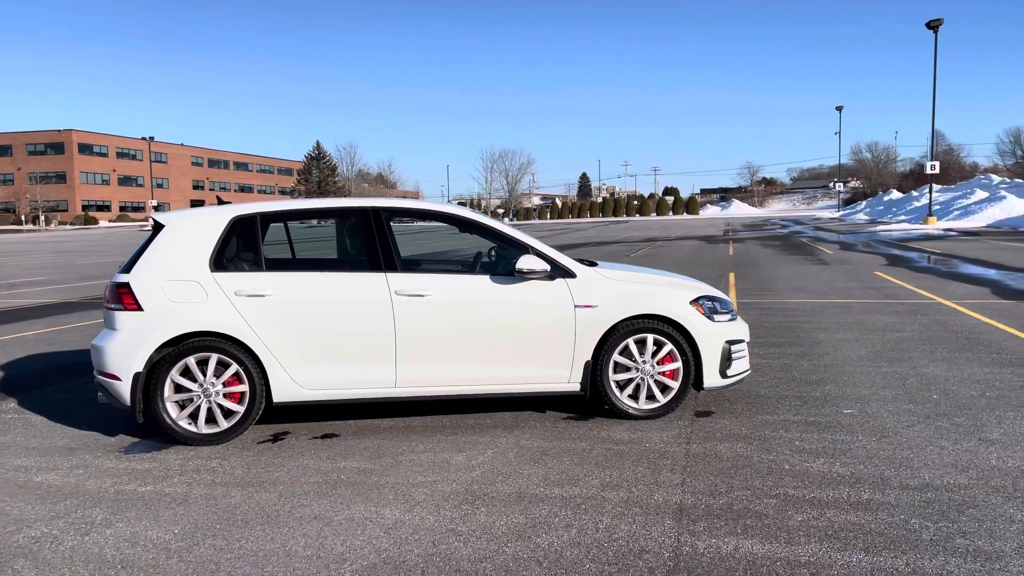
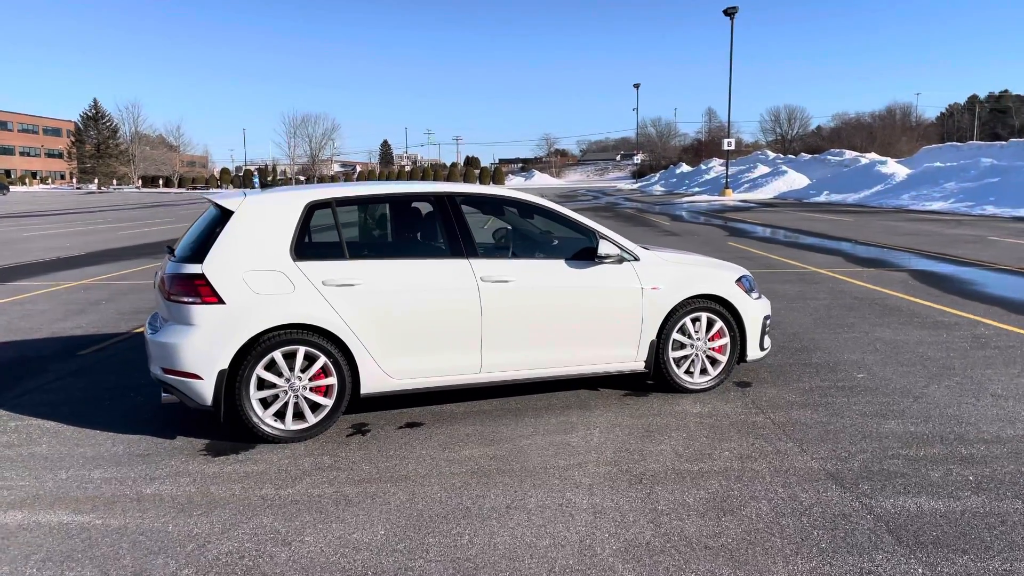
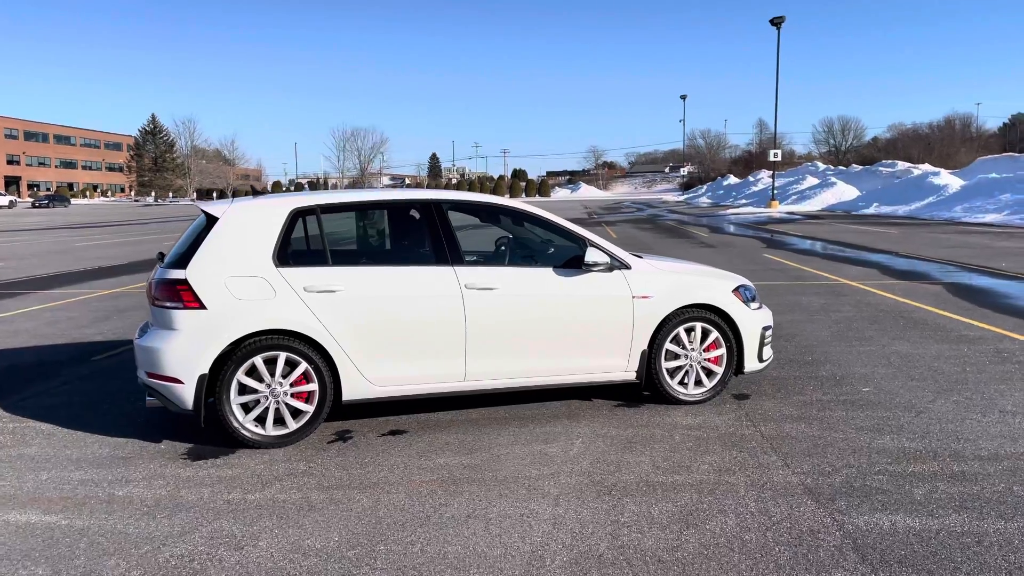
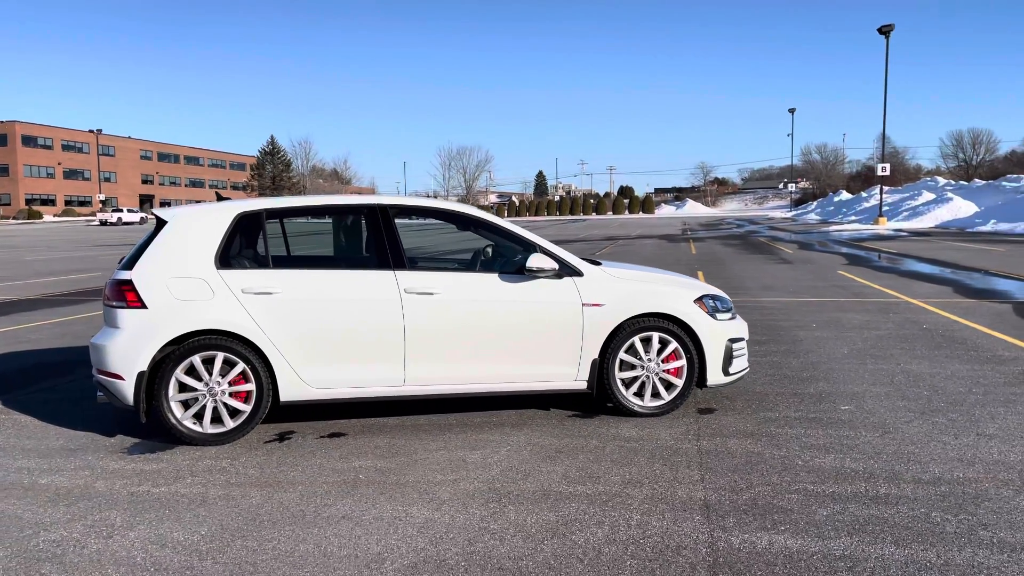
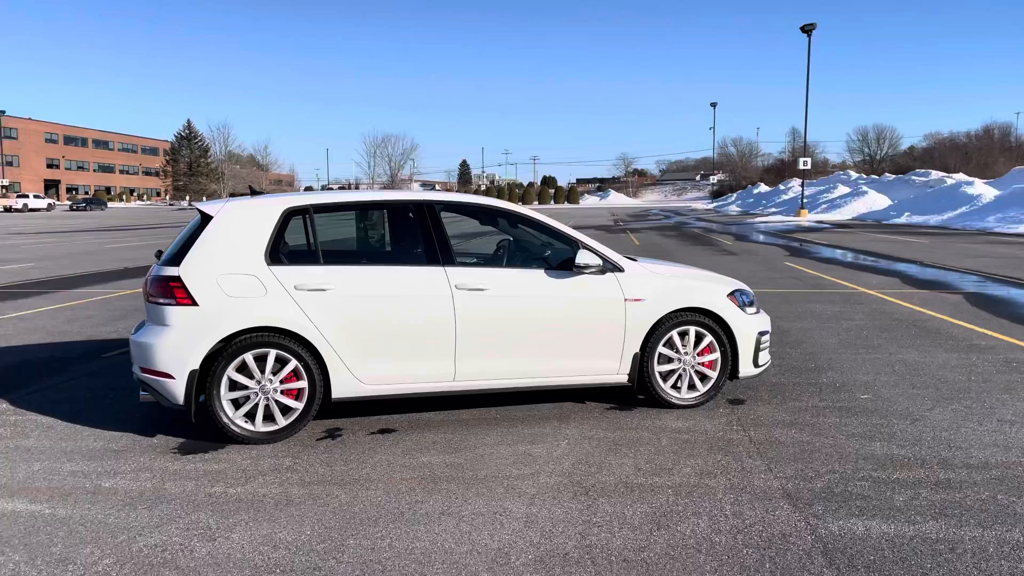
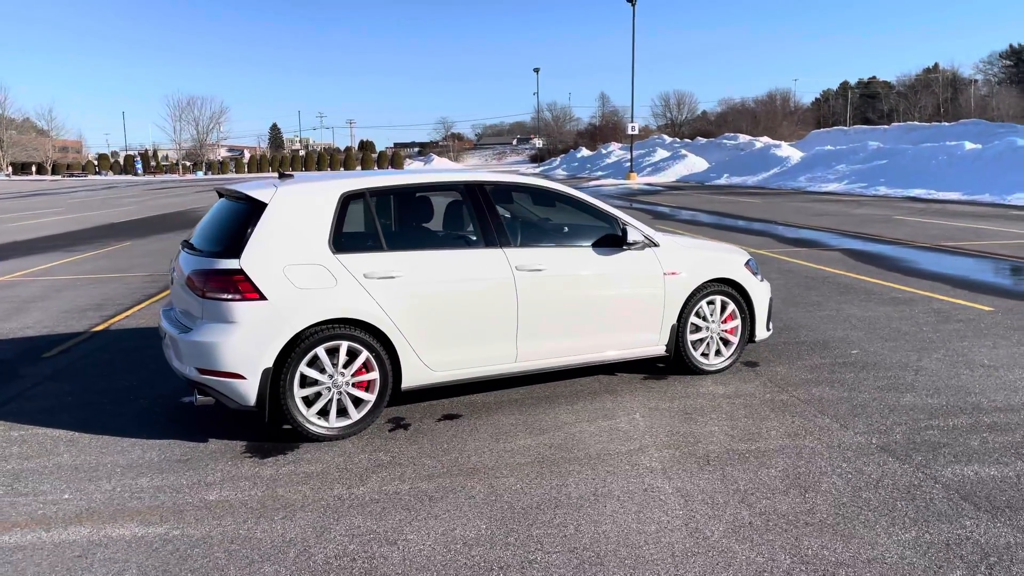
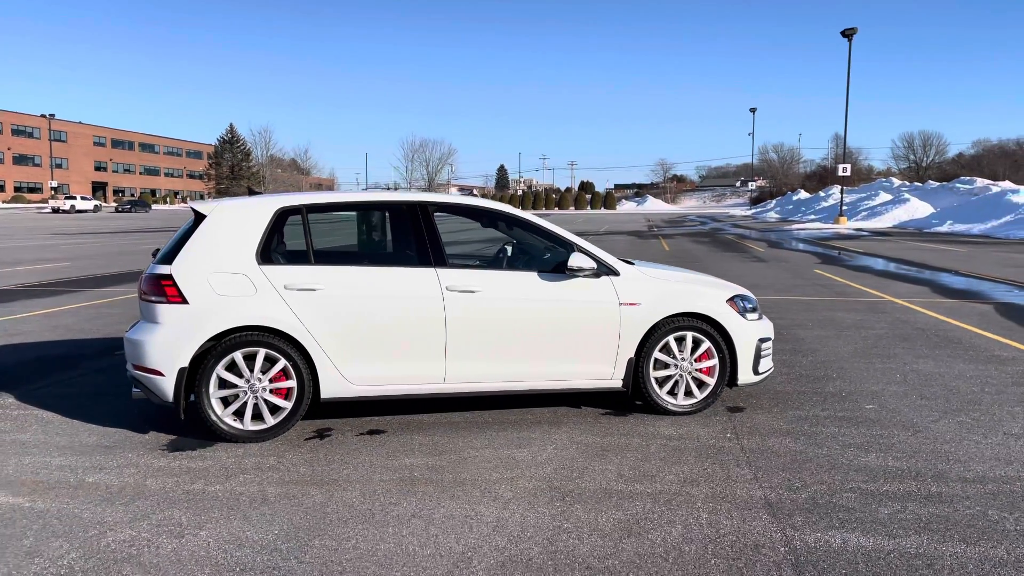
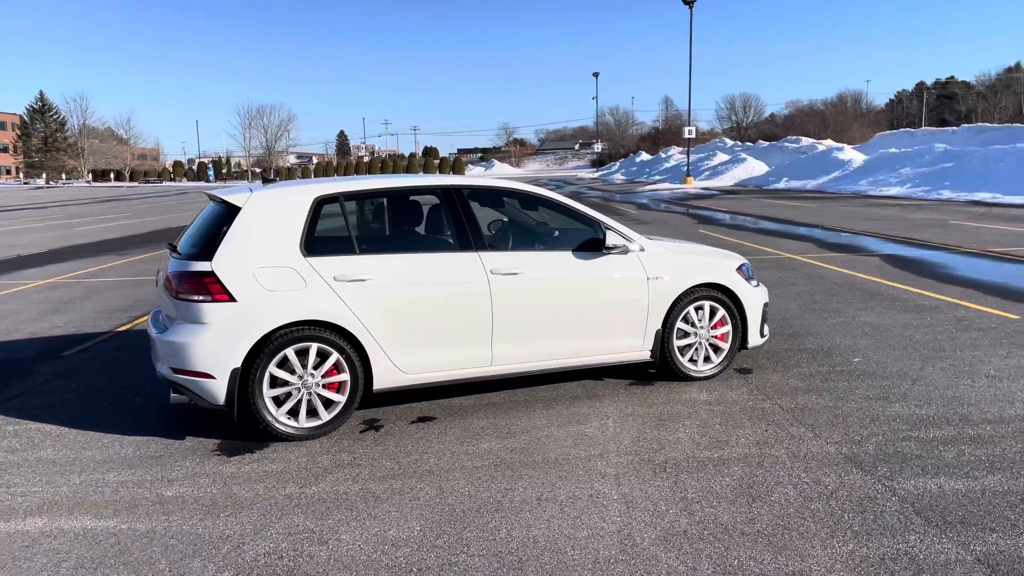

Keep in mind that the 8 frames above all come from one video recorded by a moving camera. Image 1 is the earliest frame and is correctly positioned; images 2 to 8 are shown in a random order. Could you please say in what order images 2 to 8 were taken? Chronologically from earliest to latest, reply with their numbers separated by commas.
4, 7, 5, 3, 2, 8, 6
